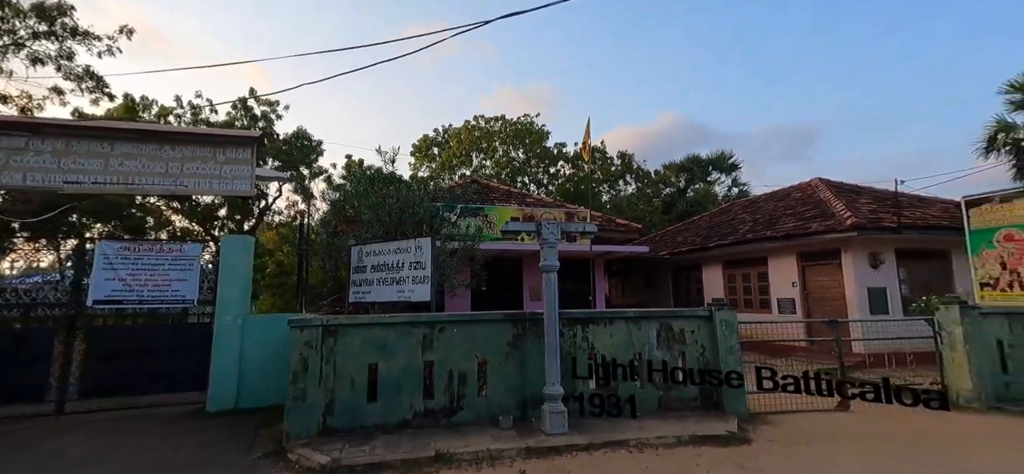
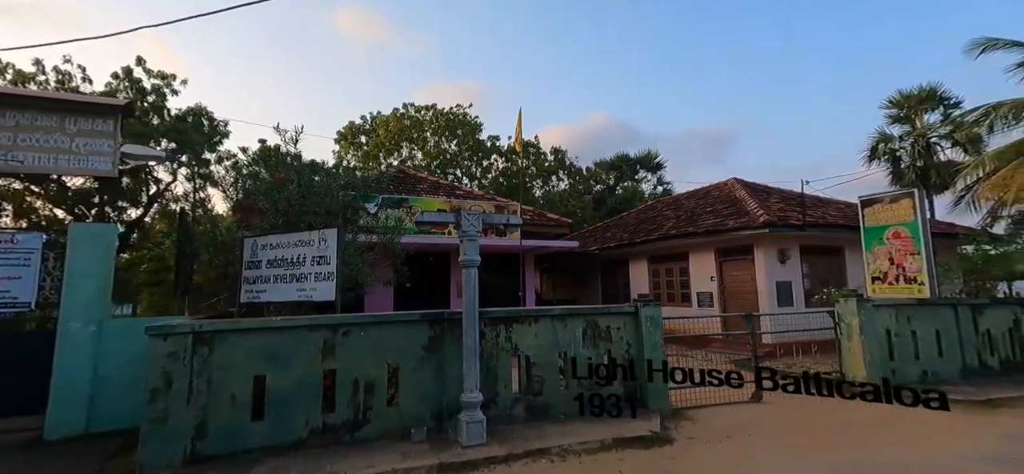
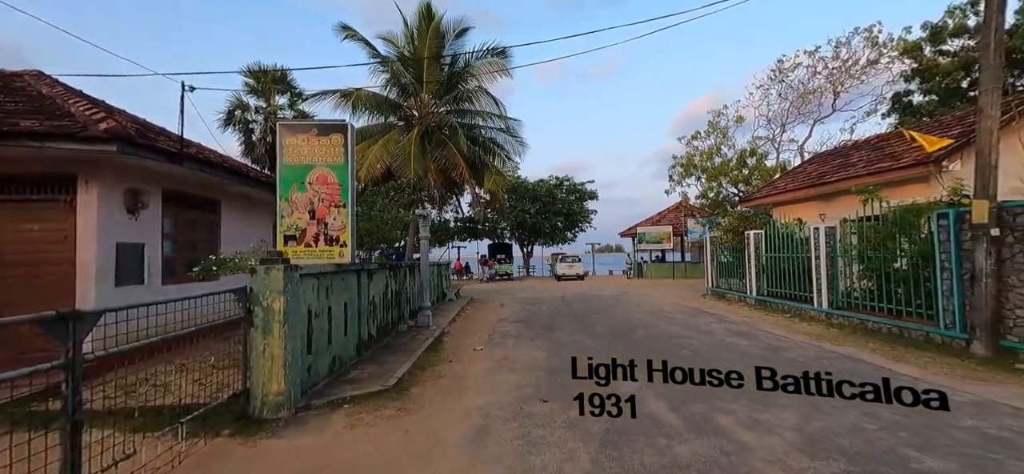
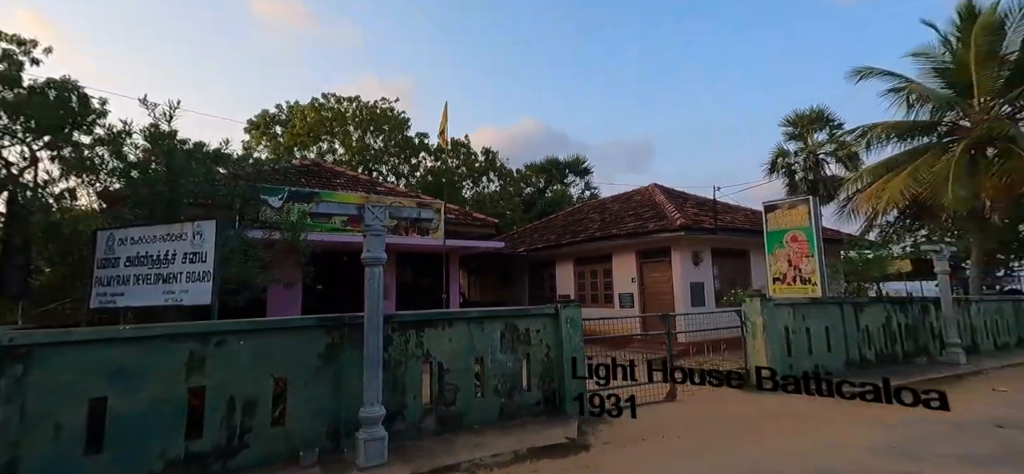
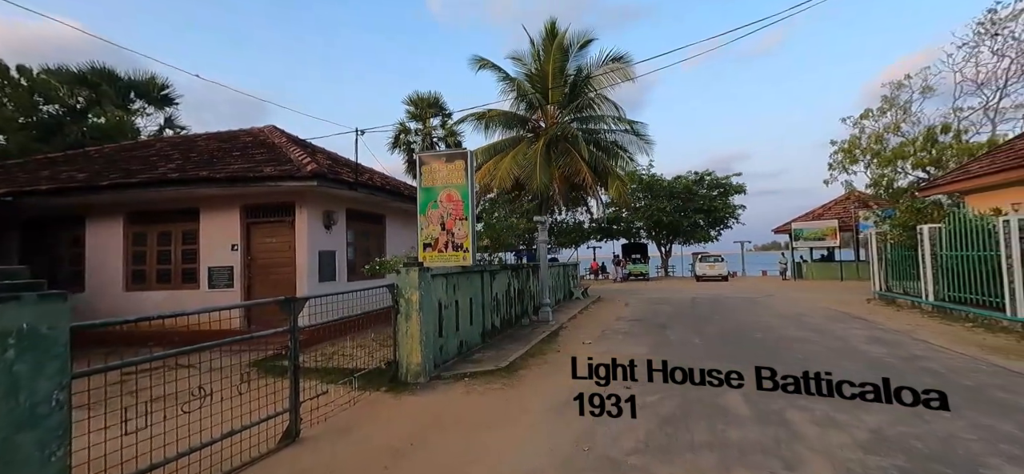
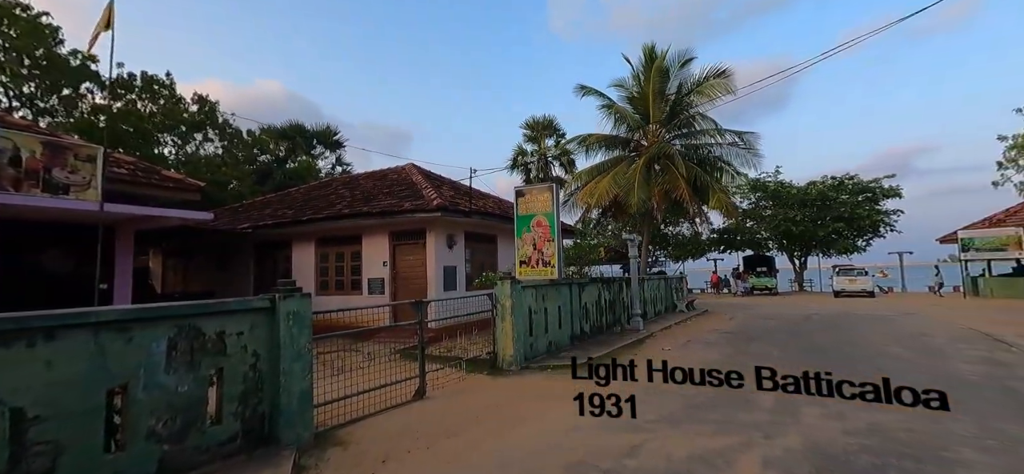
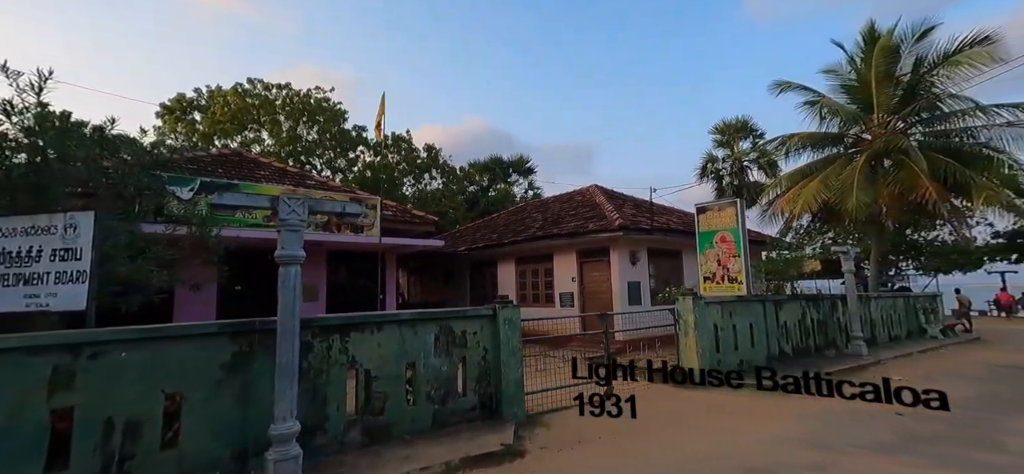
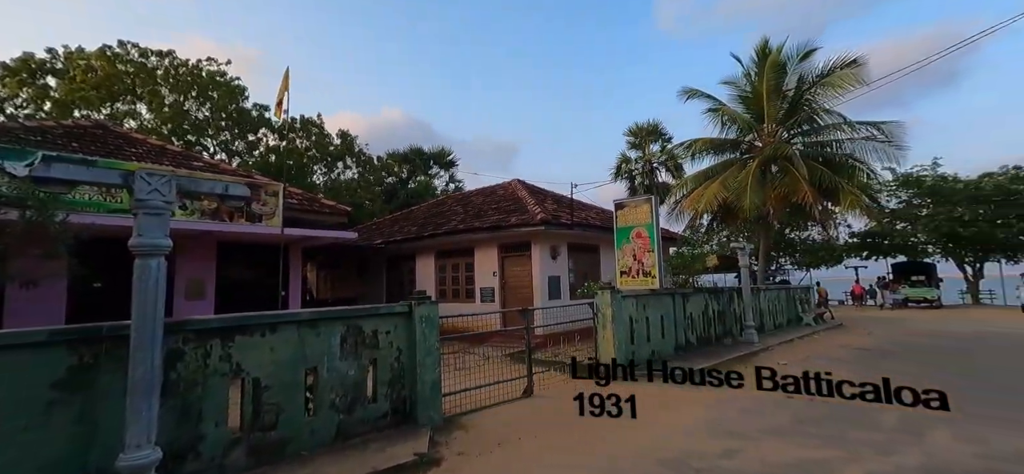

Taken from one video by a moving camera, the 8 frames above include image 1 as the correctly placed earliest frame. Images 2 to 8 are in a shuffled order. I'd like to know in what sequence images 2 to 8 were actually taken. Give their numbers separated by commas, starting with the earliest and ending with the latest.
2, 4, 7, 8, 6, 5, 3
